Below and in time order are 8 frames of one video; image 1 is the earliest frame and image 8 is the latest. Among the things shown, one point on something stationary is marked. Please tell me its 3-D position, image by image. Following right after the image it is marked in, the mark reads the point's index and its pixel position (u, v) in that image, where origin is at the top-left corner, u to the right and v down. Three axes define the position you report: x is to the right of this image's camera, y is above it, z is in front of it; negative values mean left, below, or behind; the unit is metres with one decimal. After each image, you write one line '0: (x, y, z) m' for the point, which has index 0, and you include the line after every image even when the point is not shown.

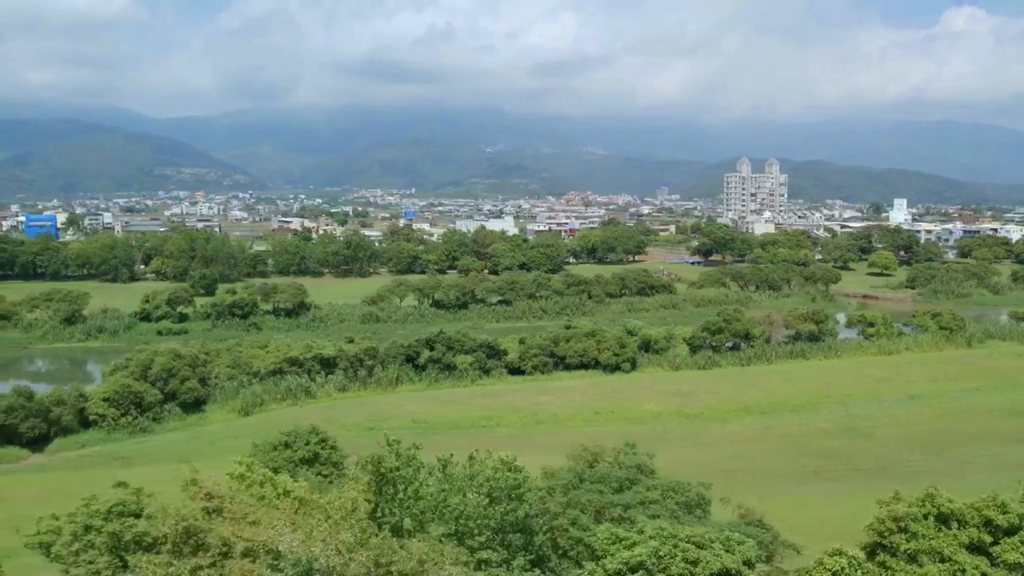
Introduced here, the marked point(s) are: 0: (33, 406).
0: (-9.2, -2.3, +19.4) m
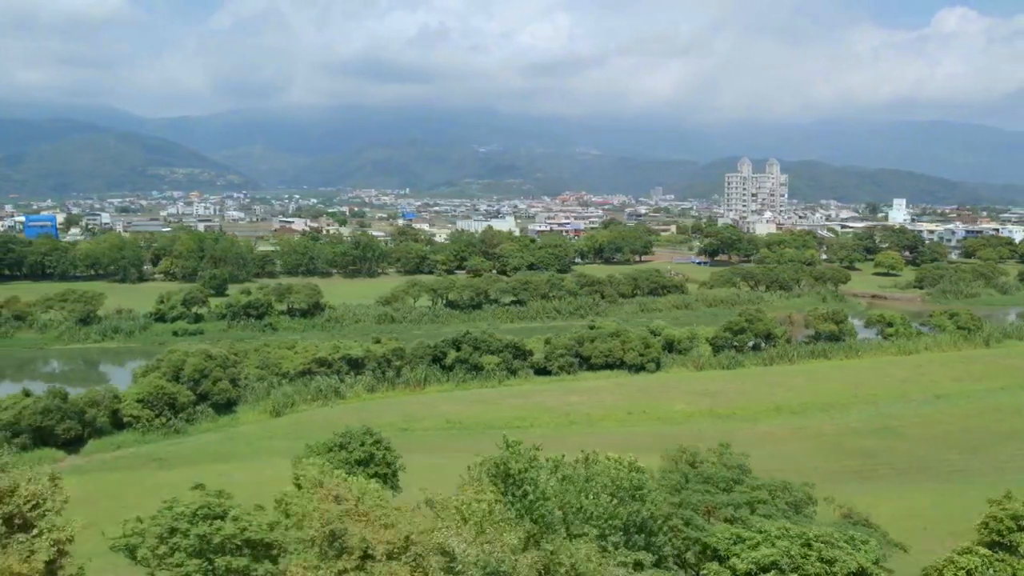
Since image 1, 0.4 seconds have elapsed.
0: (-8.5, -2.3, +19.3) m
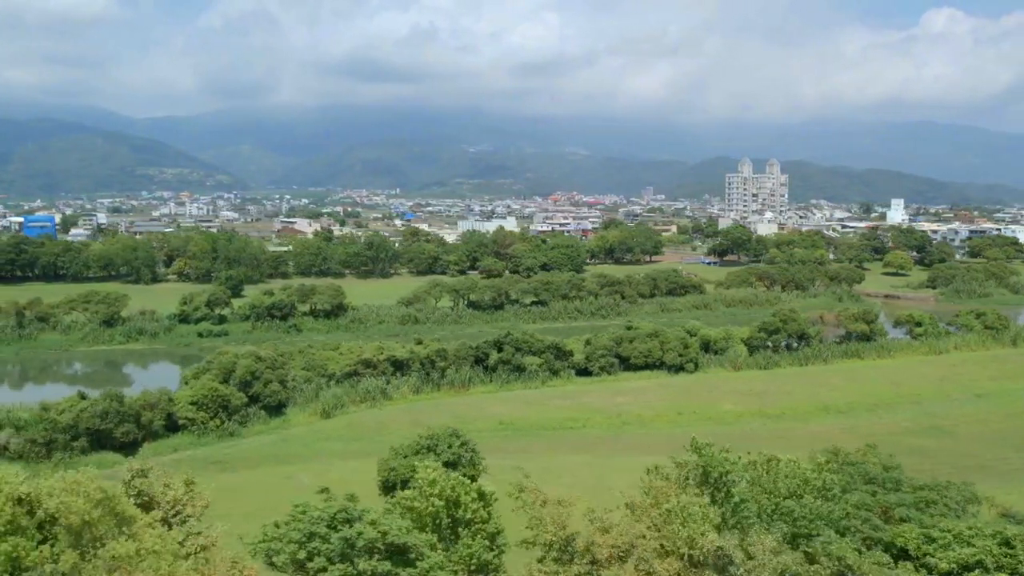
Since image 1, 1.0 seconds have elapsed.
0: (-7.3, -2.3, +19.2) m
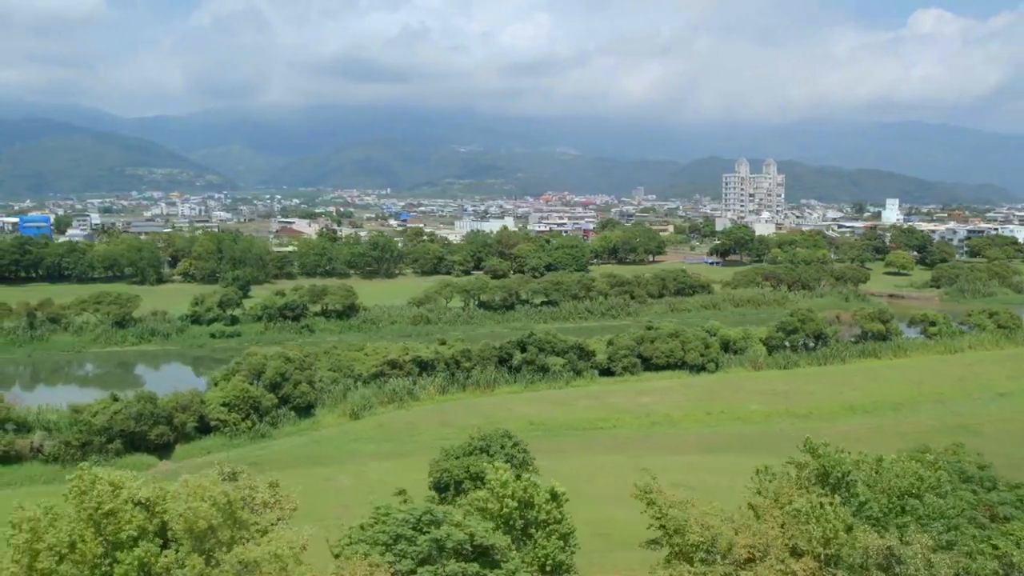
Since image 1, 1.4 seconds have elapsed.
0: (-6.7, -2.3, +19.1) m
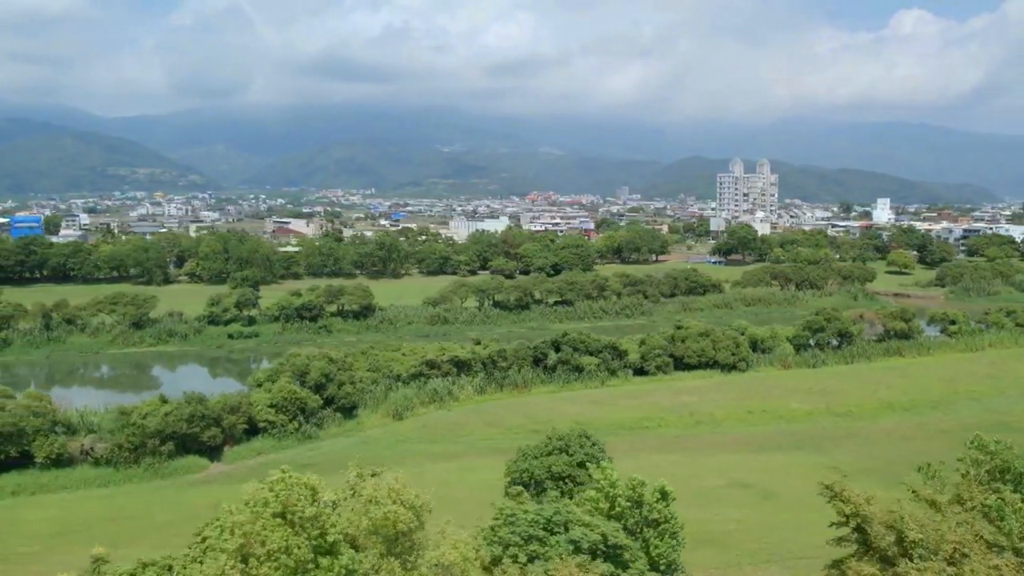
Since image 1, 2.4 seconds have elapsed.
0: (-5.7, -2.4, +18.9) m
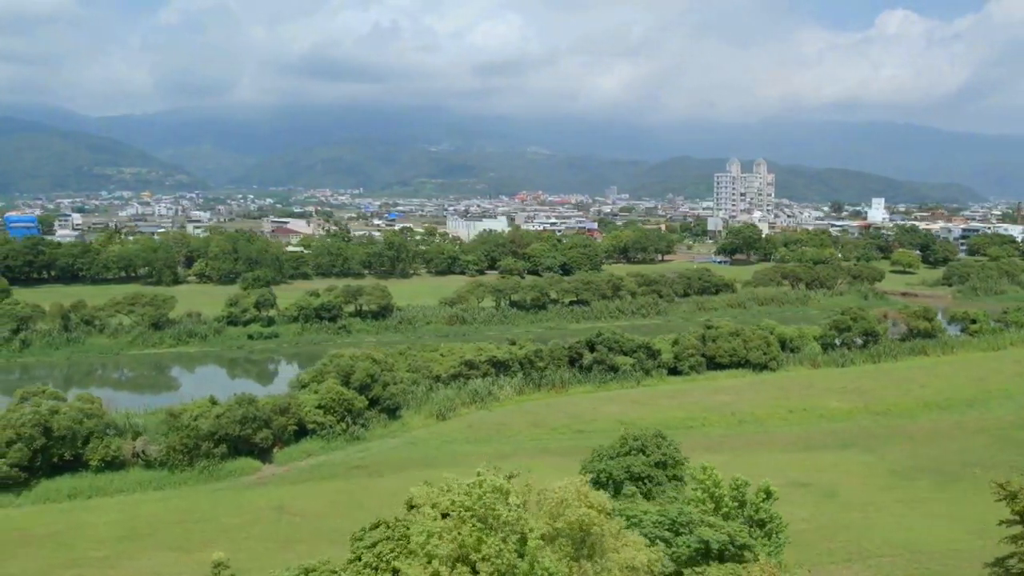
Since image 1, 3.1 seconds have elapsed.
0: (-4.7, -2.4, +18.8) m
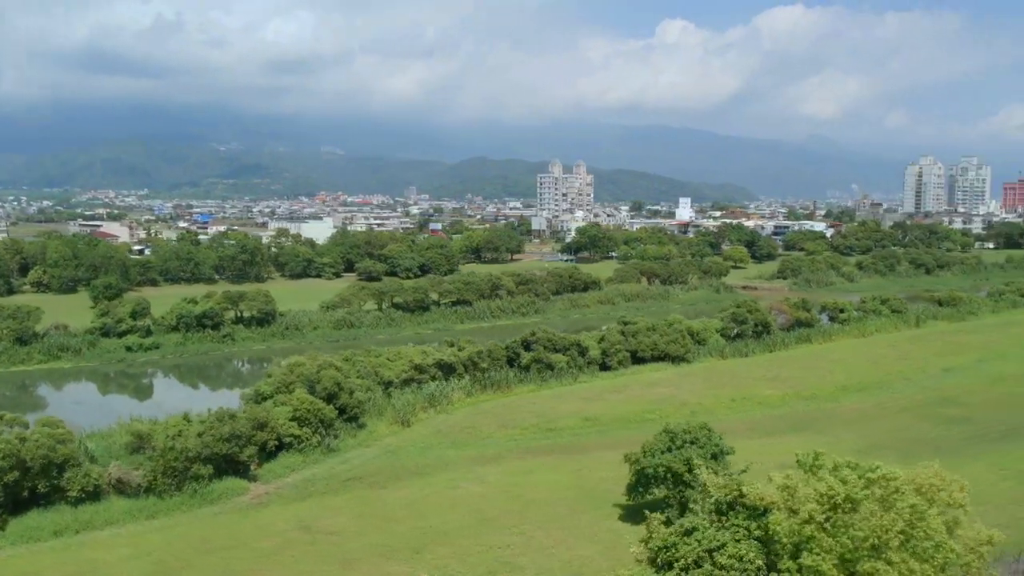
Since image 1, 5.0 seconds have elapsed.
0: (-4.7, -2.5, +17.6) m
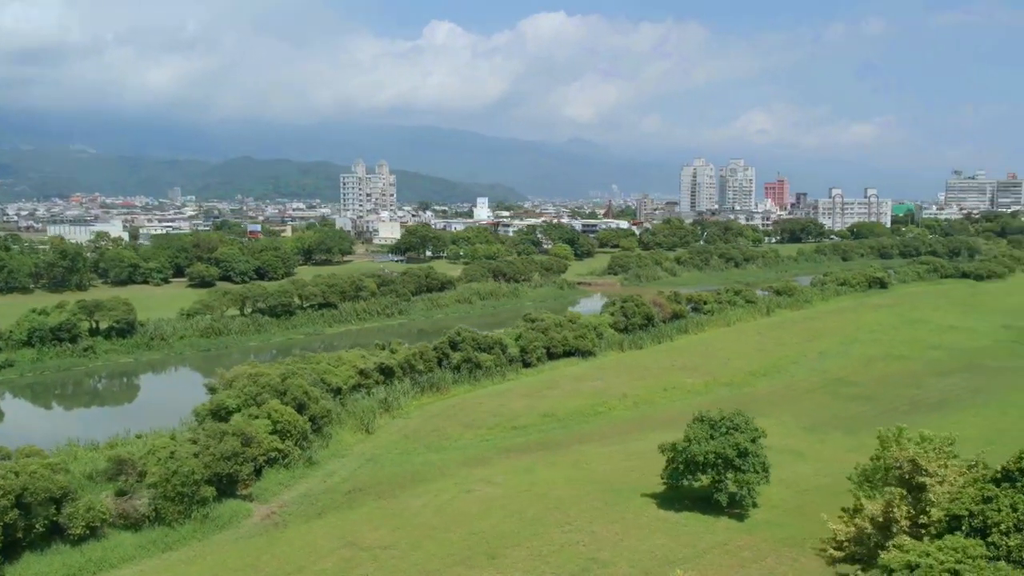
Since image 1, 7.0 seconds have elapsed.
0: (-4.4, -2.6, +16.2) m
